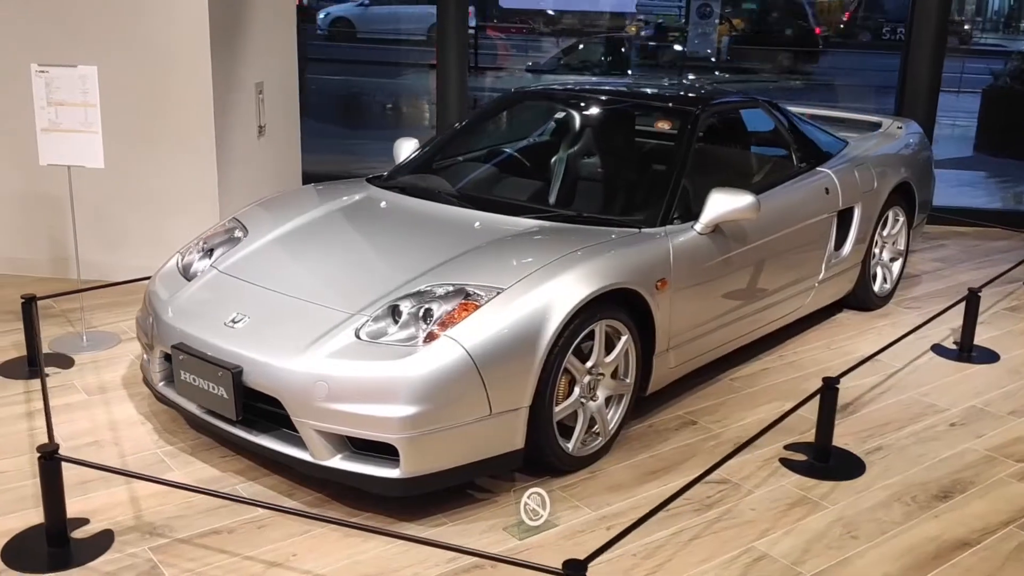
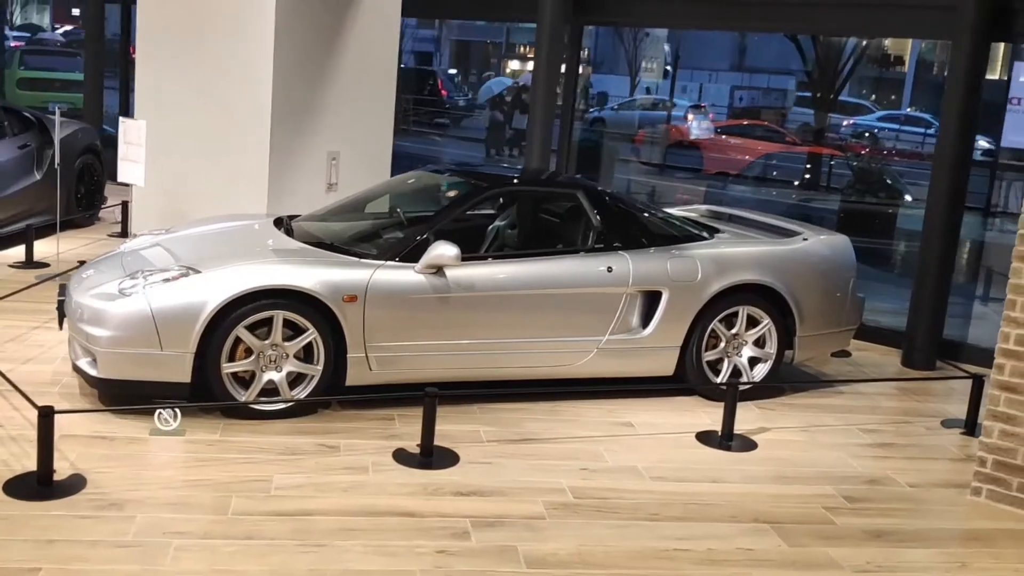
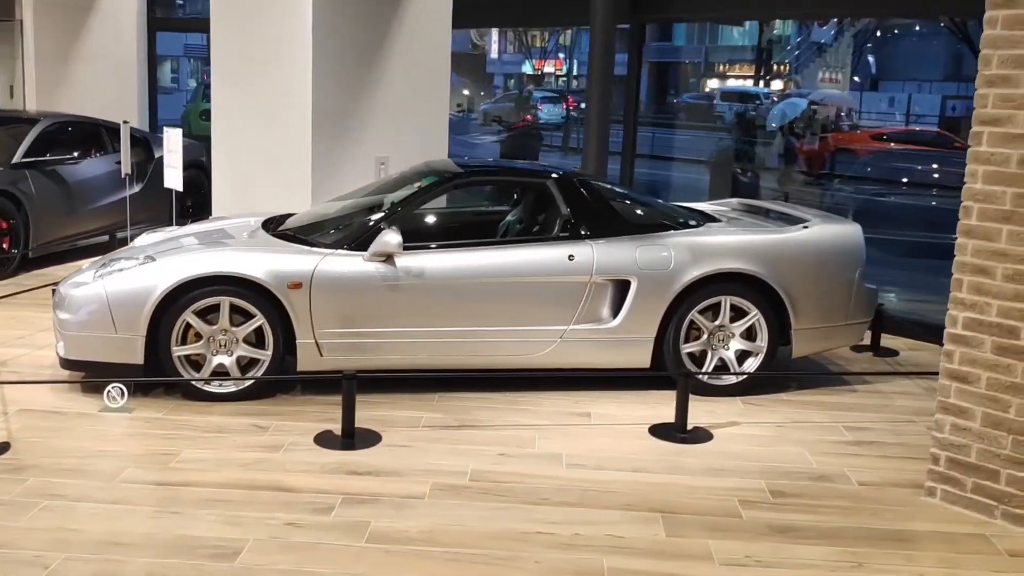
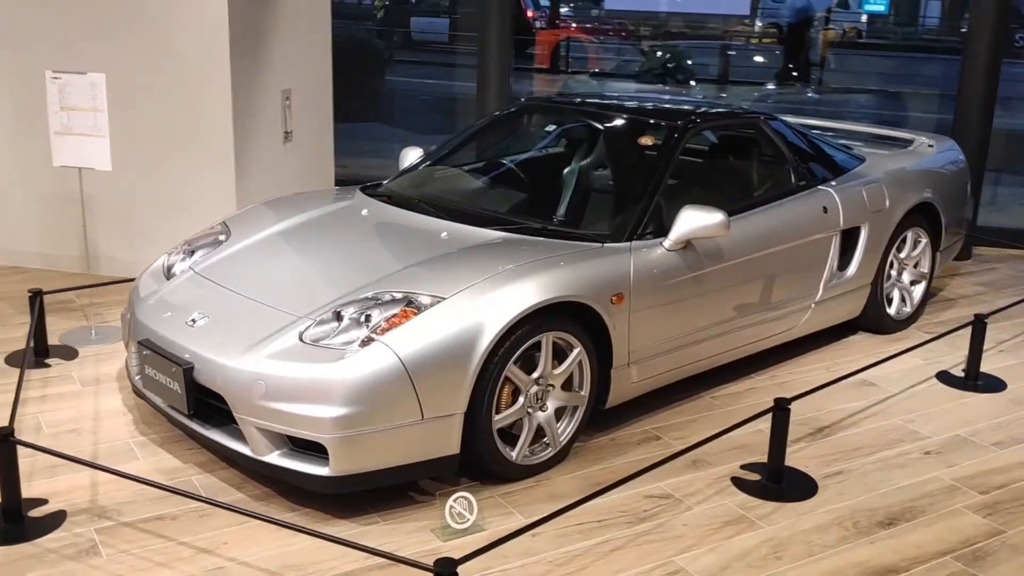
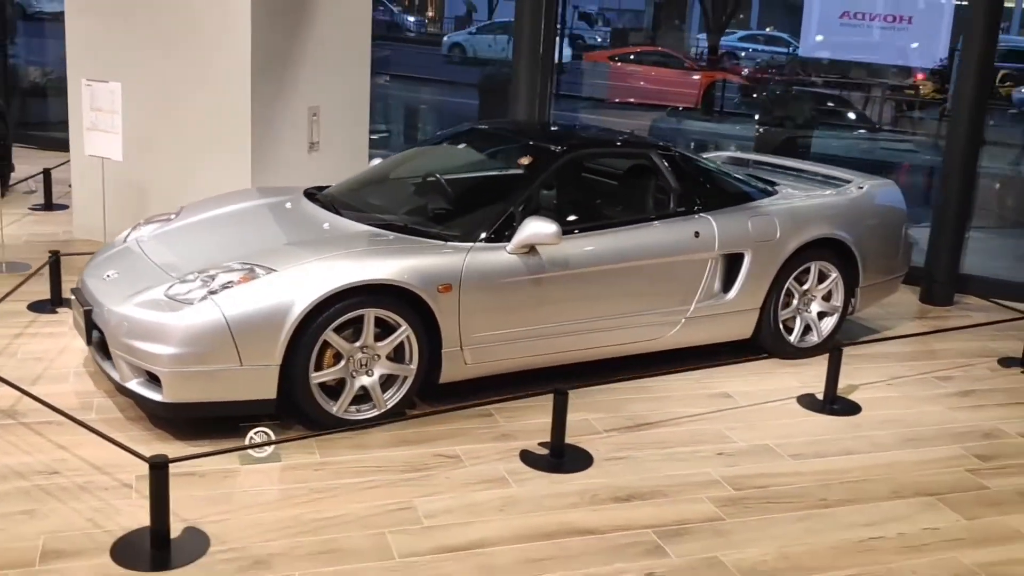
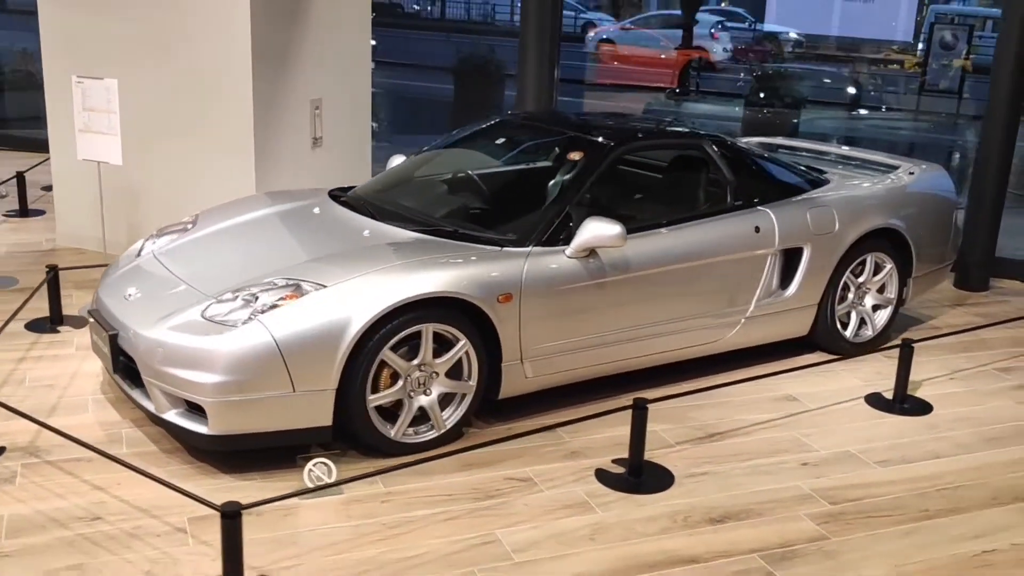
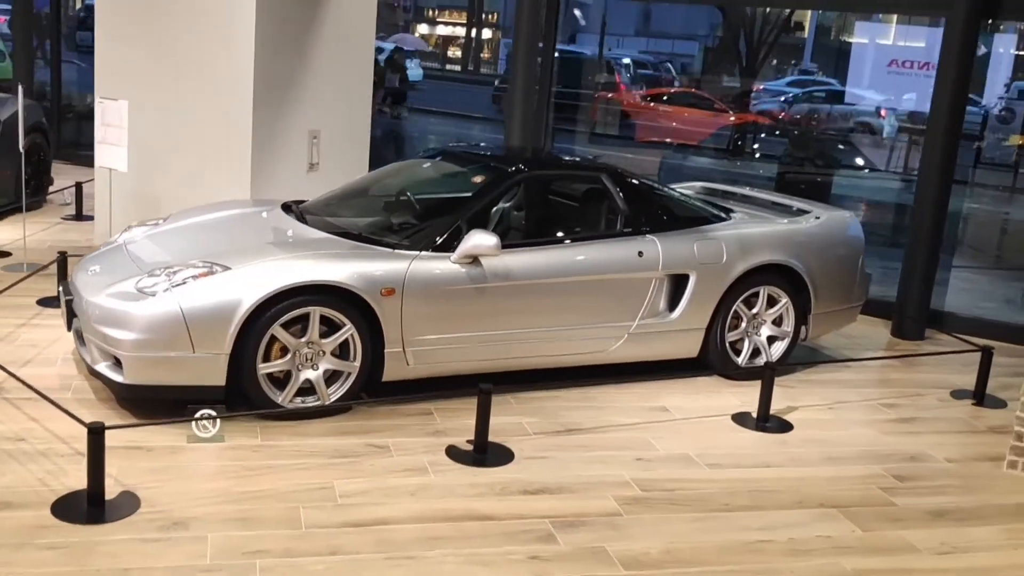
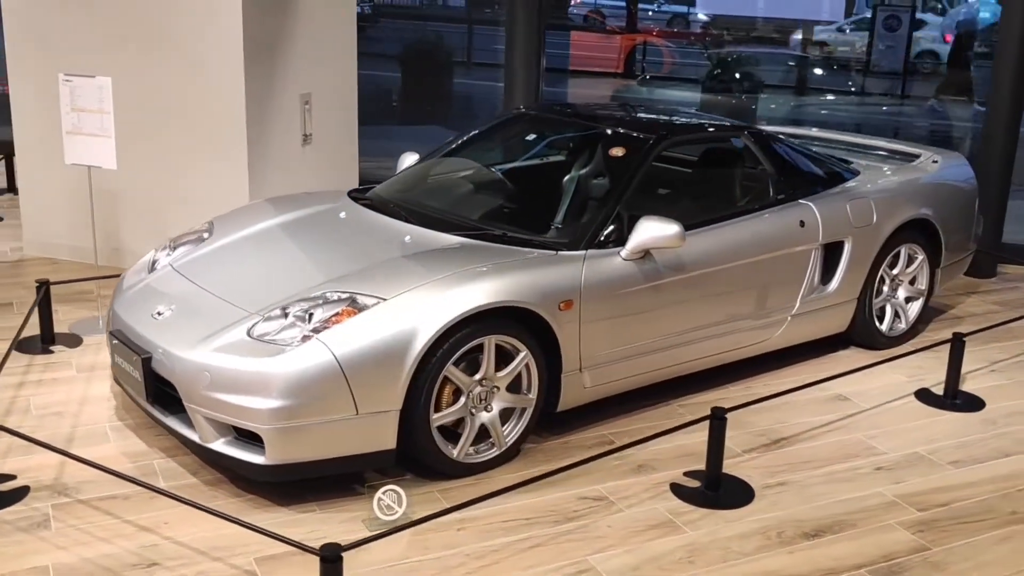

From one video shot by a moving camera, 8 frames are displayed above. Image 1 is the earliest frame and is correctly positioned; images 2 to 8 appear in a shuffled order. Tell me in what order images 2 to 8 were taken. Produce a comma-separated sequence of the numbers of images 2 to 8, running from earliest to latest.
4, 8, 6, 5, 7, 2, 3
